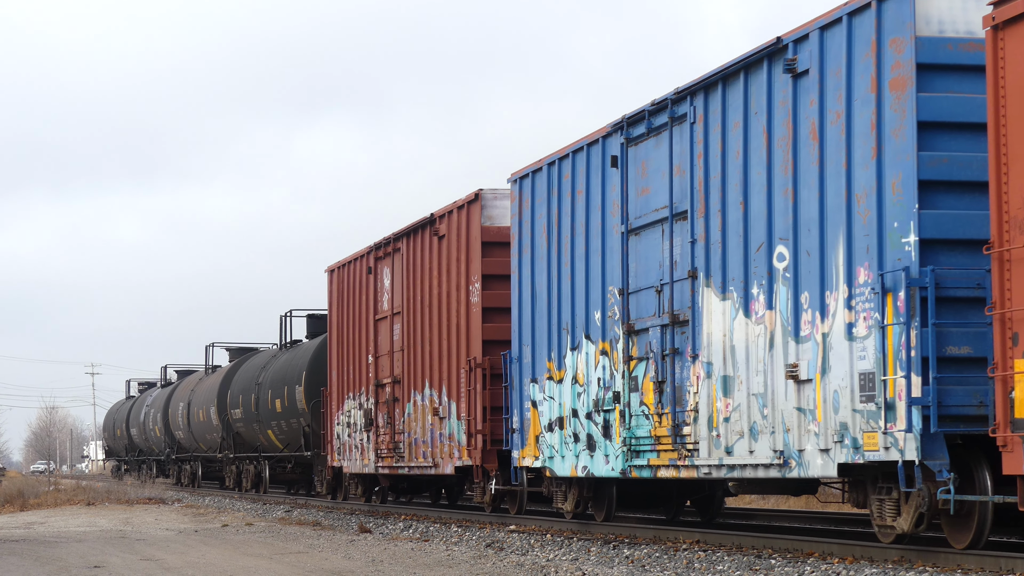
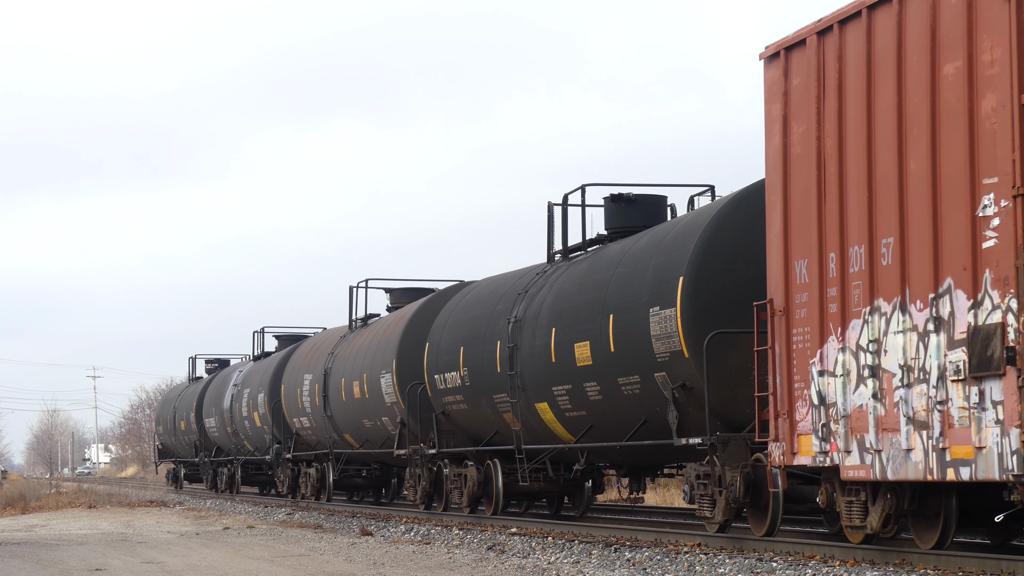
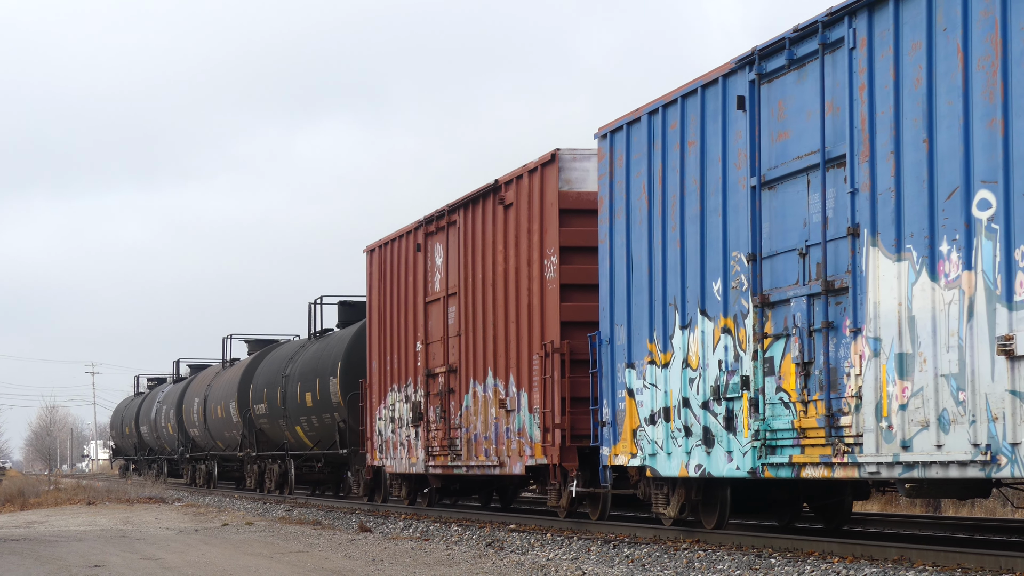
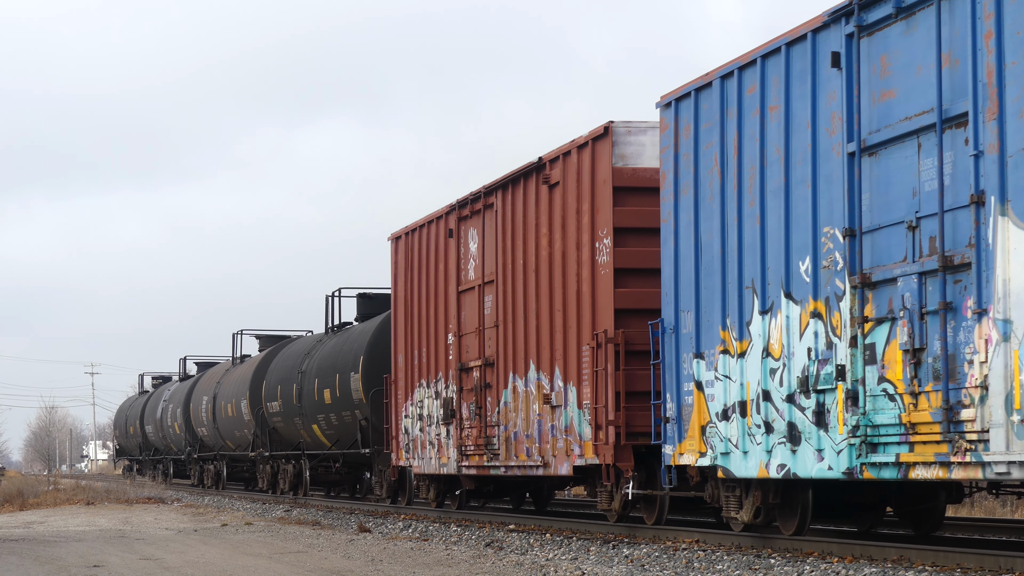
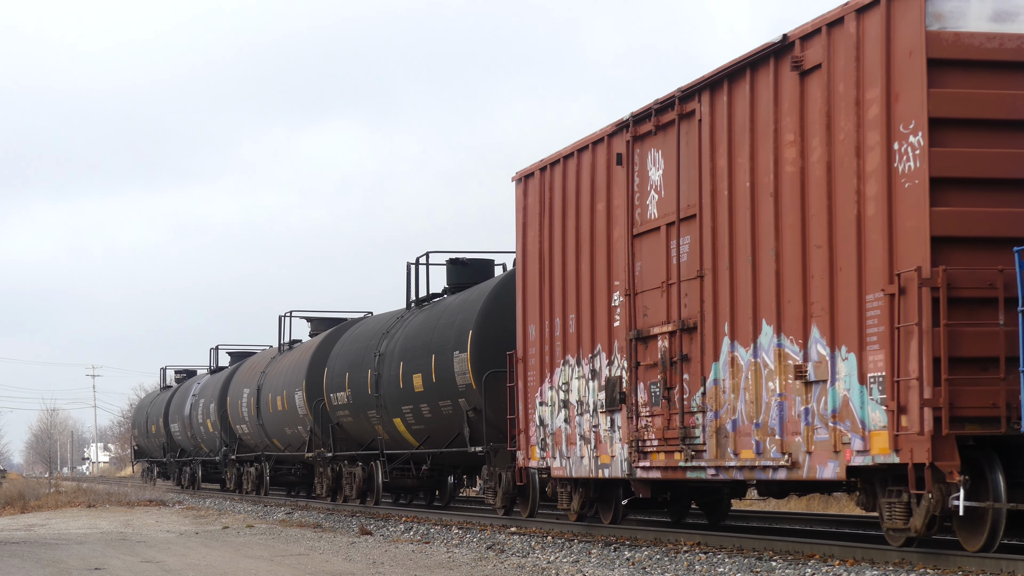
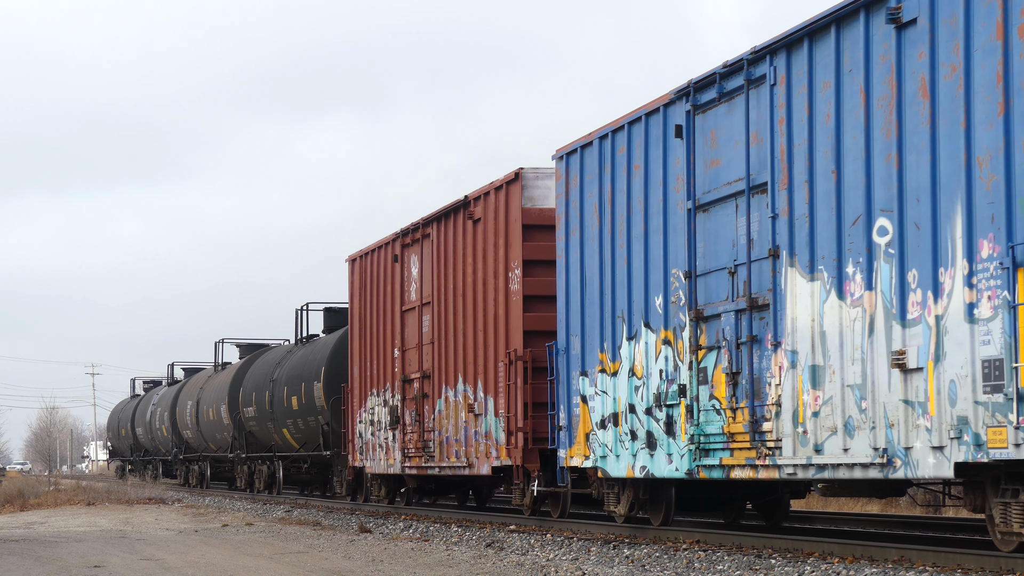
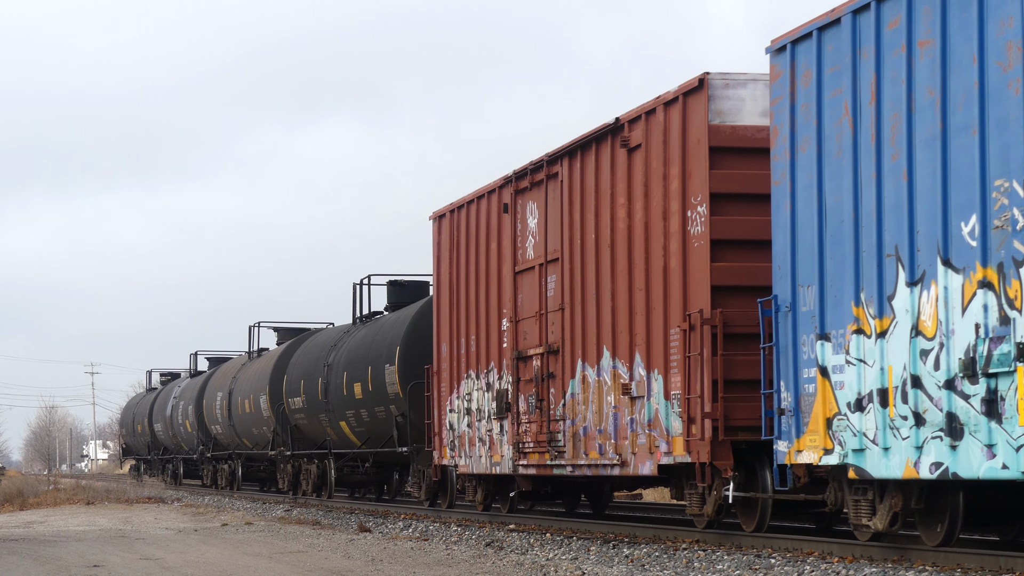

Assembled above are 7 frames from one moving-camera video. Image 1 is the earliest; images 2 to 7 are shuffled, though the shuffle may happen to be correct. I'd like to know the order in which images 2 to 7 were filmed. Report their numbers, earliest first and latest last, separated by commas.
6, 3, 4, 7, 5, 2
